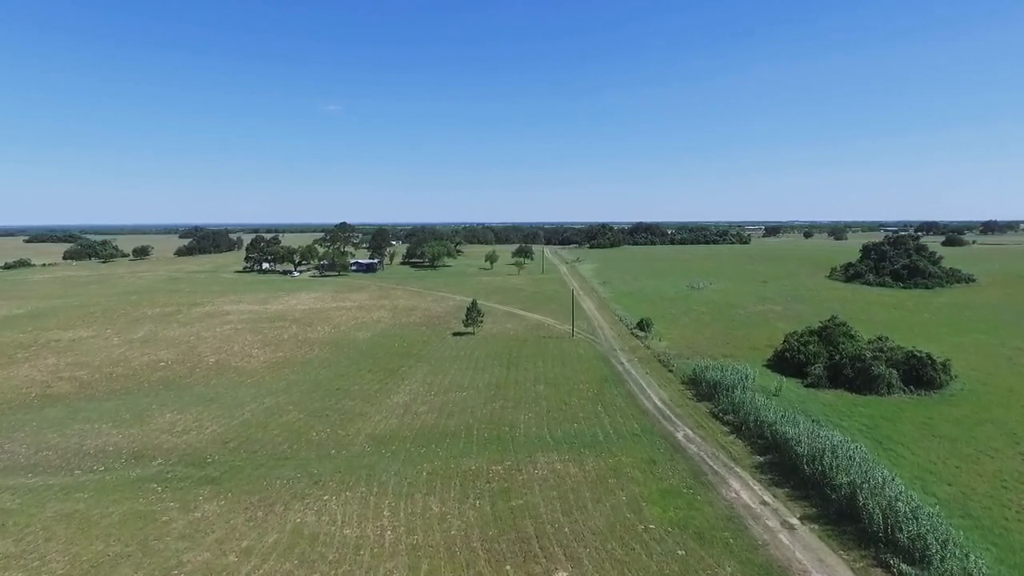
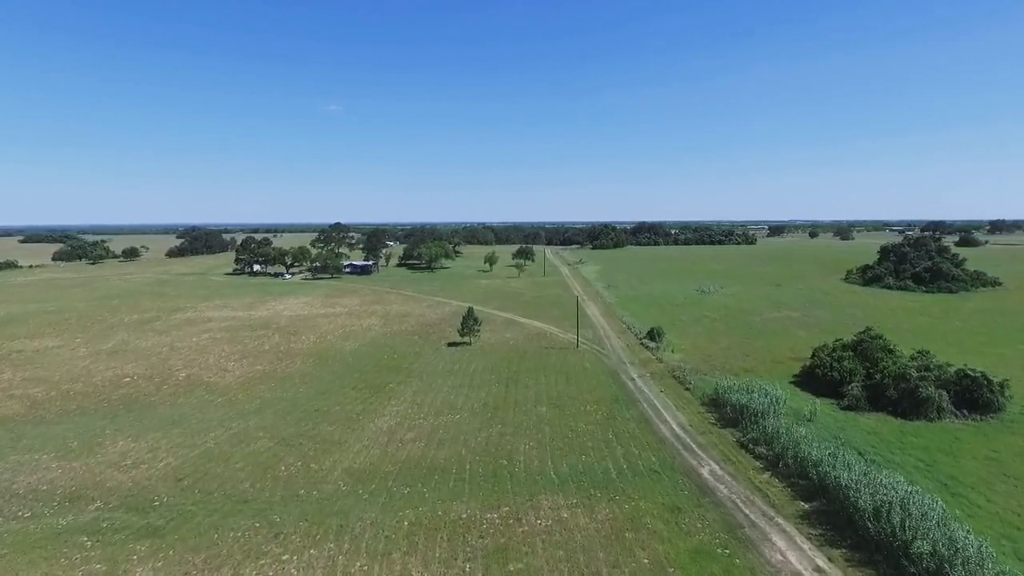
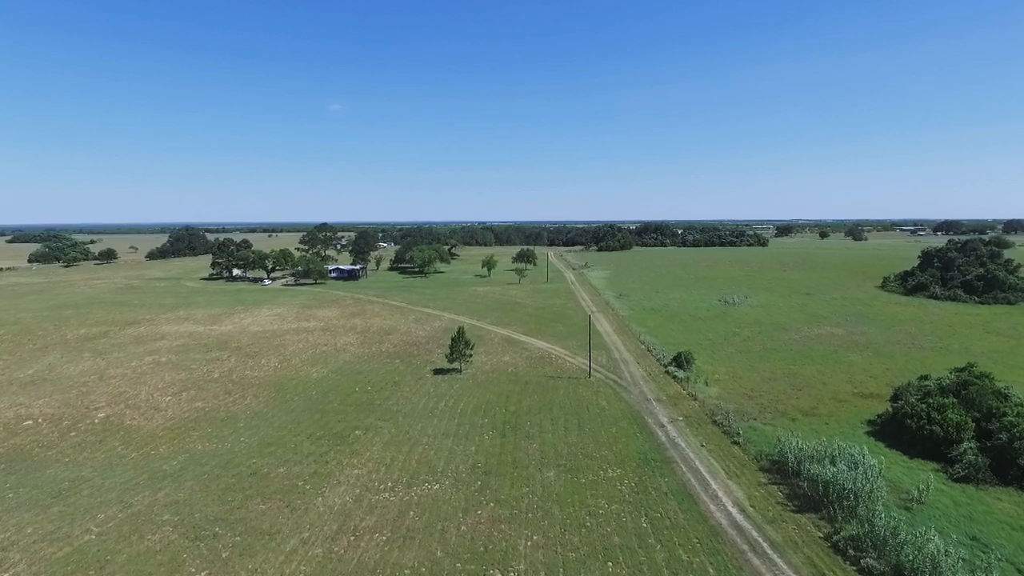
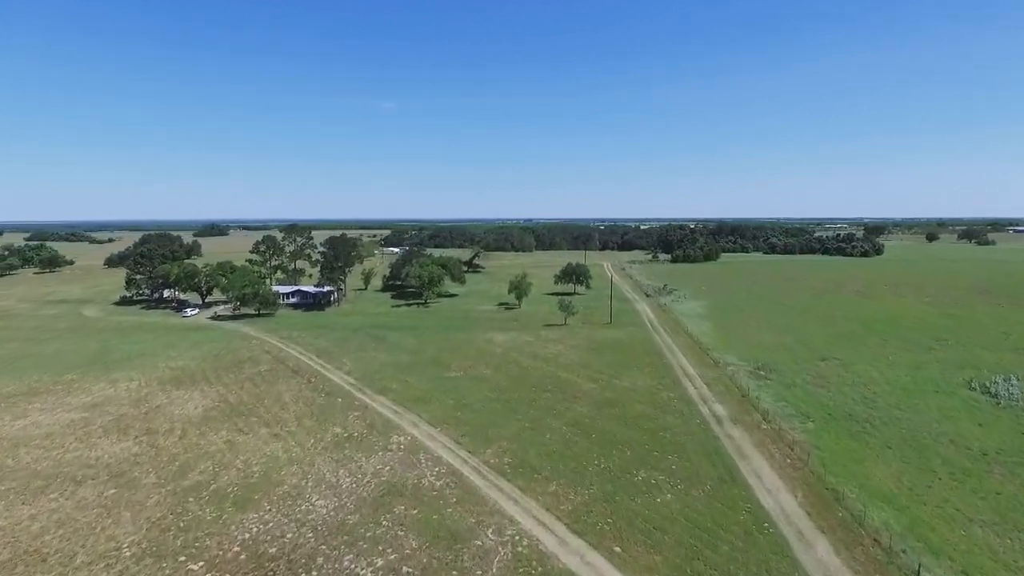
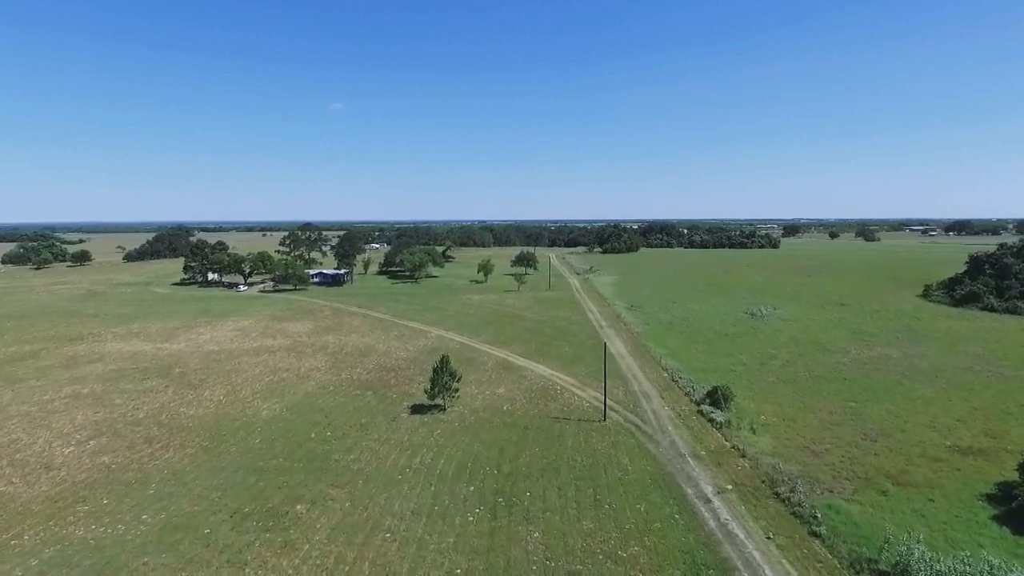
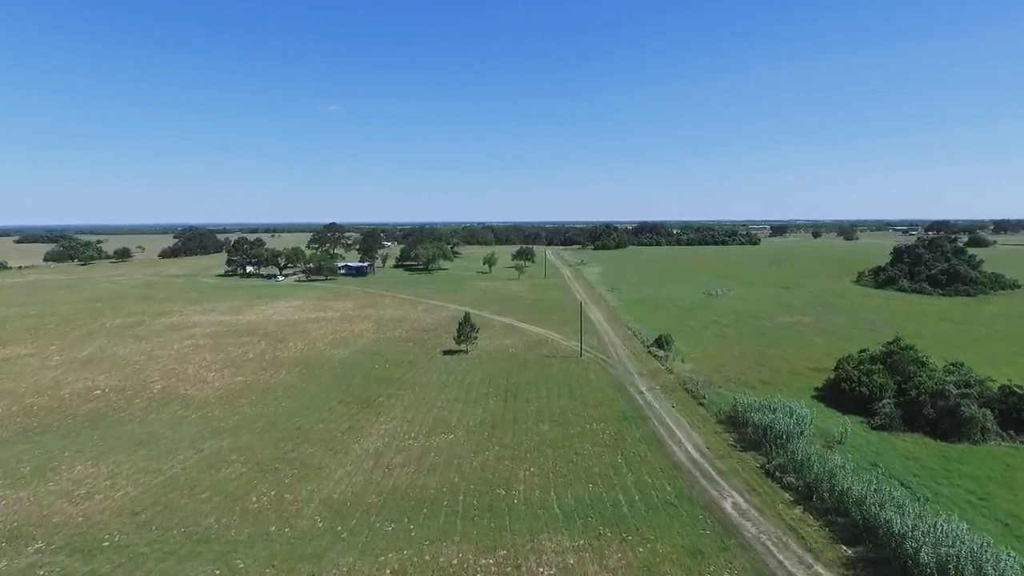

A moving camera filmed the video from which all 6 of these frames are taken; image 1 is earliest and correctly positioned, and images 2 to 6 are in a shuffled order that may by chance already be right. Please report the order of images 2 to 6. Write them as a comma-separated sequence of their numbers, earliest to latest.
2, 6, 3, 5, 4
